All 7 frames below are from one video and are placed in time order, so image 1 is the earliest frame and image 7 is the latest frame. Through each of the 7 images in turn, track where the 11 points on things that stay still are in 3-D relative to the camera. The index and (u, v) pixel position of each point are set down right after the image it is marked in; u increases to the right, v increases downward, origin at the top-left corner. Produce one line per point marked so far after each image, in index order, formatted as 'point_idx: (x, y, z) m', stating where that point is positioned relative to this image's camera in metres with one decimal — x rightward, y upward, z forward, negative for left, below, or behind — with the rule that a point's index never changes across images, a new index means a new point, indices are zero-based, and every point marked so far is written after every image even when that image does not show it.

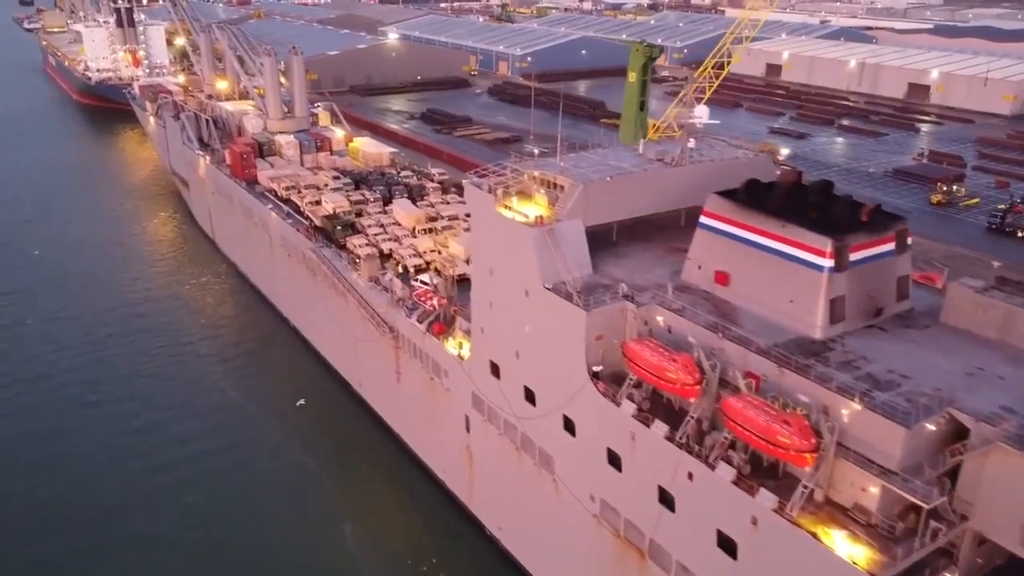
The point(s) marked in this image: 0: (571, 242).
0: (+1.3, +1.0, +18.3) m
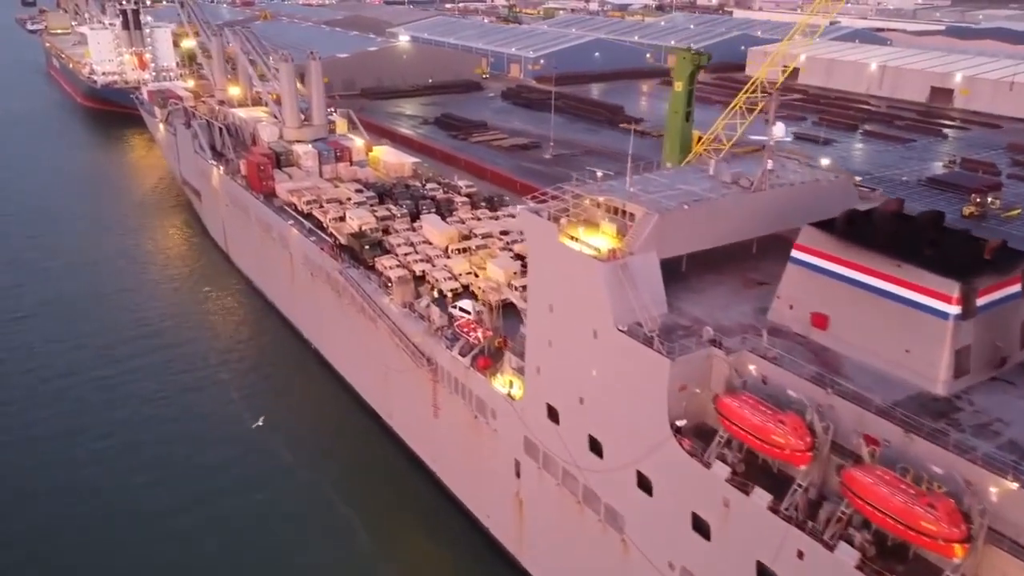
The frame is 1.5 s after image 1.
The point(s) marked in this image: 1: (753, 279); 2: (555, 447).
0: (+2.7, +0.2, +16.4) m
1: (+5.5, +0.2, +18.4) m
2: (+1.0, -3.7, +18.8) m
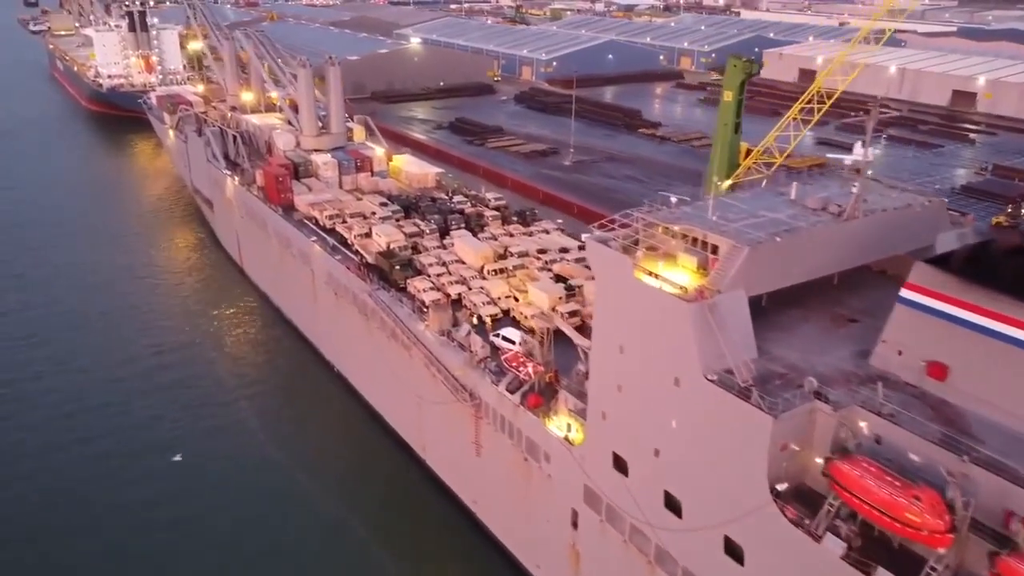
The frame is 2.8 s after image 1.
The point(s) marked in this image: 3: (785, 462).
0: (+4.0, -0.6, +14.6) m
1: (+6.8, -0.6, +16.6) m
2: (+2.3, -4.5, +17.0) m
3: (+4.6, -2.9, +13.6) m
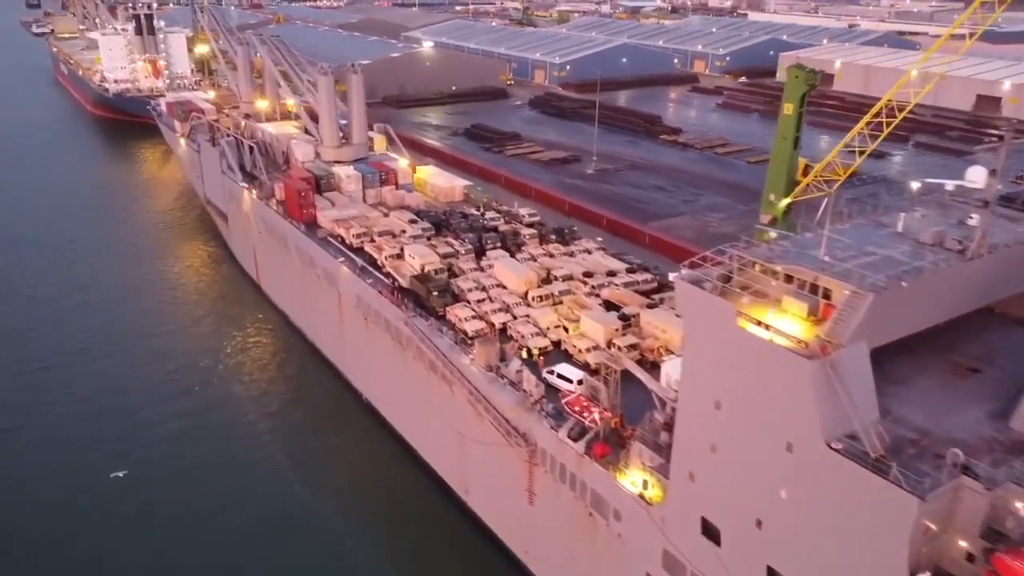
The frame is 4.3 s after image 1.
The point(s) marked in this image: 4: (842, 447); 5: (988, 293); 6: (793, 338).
0: (+5.5, -1.4, +12.8) m
1: (+8.2, -1.4, +14.8) m
2: (+3.7, -5.3, +15.1) m
3: (+6.0, -3.8, +11.7) m
4: (+5.0, -2.4, +12.2) m
5: (+8.9, -0.1, +15.0) m
6: (+4.5, -0.8, +12.9) m
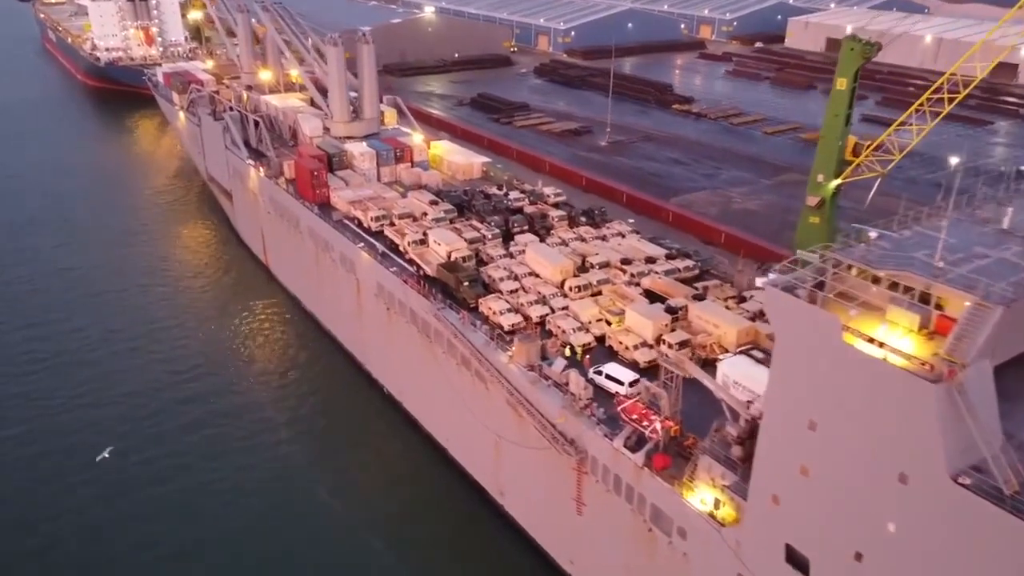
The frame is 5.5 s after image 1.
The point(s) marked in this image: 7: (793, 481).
0: (+6.6, -1.6, +11.3) m
1: (+9.4, -1.5, +13.4) m
2: (+4.9, -5.4, +13.9) m
3: (+7.2, -4.0, +10.4) m
4: (+6.2, -2.6, +10.9) m
5: (+10.0, -0.1, +13.6) m
6: (+5.7, -1.0, +11.5) m
7: (+4.6, -3.2, +13.3) m
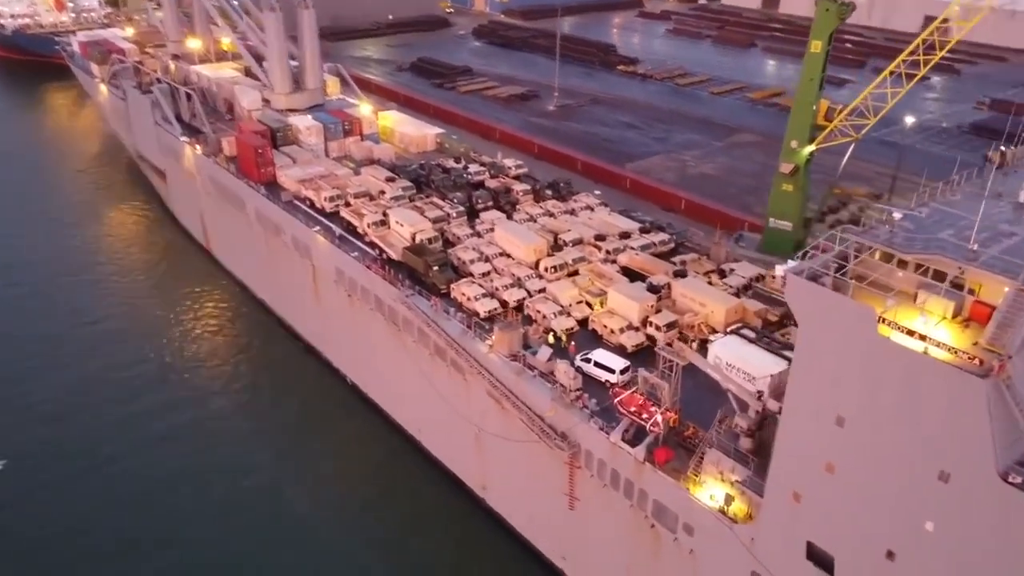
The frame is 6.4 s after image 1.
0: (+6.8, -1.4, +10.7) m
1: (+9.4, -1.1, +12.9) m
2: (+5.0, -5.1, +13.3) m
3: (+7.6, -3.8, +10.0) m
4: (+6.5, -2.5, +10.2) m
5: (+10.0, +0.3, +13.1) m
6: (+5.8, -0.8, +10.7) m
7: (+4.8, -3.0, +12.6) m
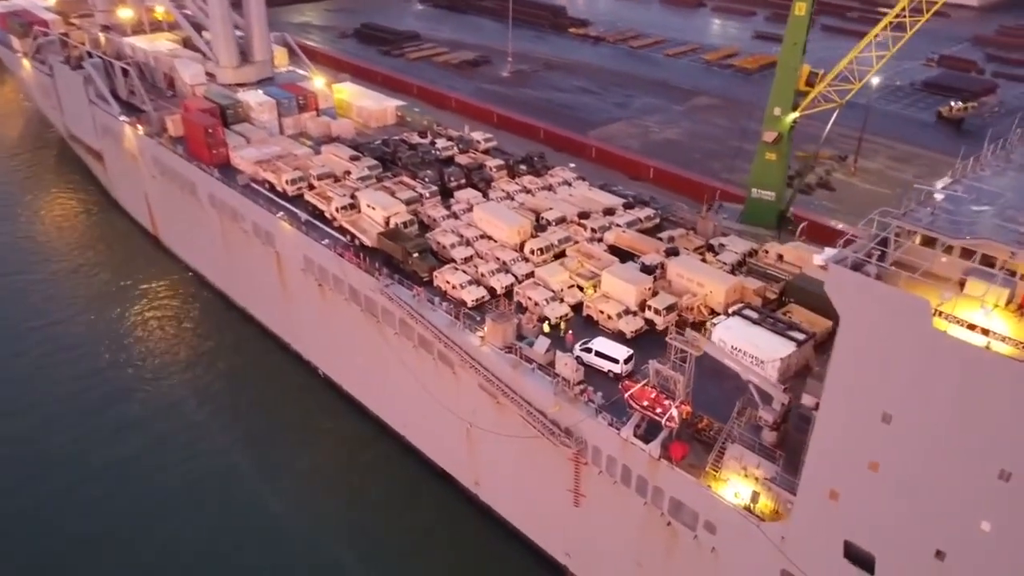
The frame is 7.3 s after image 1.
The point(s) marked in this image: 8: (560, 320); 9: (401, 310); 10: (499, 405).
0: (+7.3, -1.2, +10.1) m
1: (+9.7, -0.7, +12.5) m
2: (+5.4, -4.9, +12.7) m
3: (+8.1, -3.6, +9.6) m
4: (+7.0, -2.3, +9.7) m
5: (+10.2, +0.7, +12.7) m
6: (+6.3, -0.7, +10.1) m
7: (+5.1, -2.8, +11.9) m
8: (+1.1, -0.8, +18.9) m
9: (-2.7, -0.6, +19.8) m
10: (-0.3, -2.6, +18.2) m
